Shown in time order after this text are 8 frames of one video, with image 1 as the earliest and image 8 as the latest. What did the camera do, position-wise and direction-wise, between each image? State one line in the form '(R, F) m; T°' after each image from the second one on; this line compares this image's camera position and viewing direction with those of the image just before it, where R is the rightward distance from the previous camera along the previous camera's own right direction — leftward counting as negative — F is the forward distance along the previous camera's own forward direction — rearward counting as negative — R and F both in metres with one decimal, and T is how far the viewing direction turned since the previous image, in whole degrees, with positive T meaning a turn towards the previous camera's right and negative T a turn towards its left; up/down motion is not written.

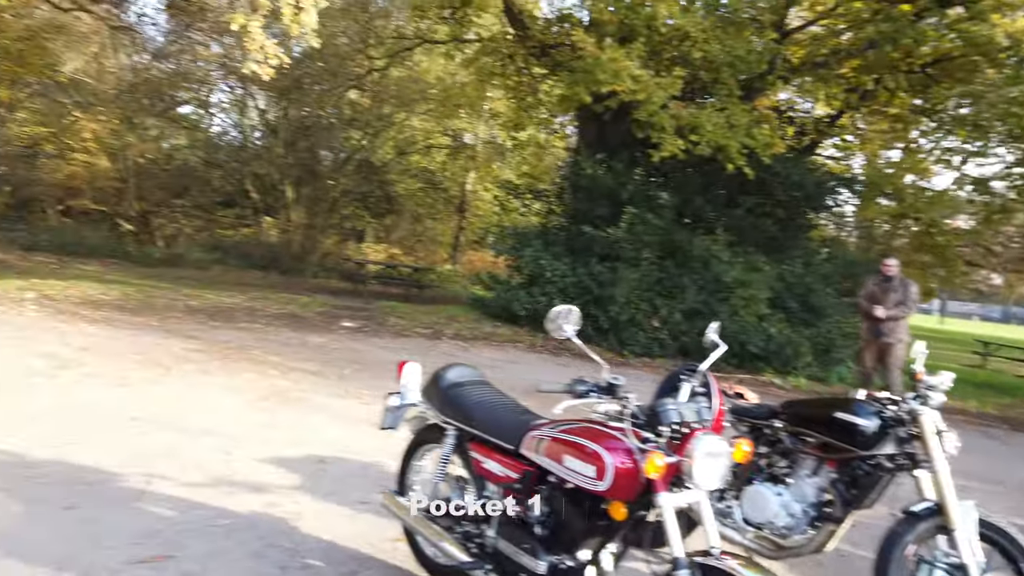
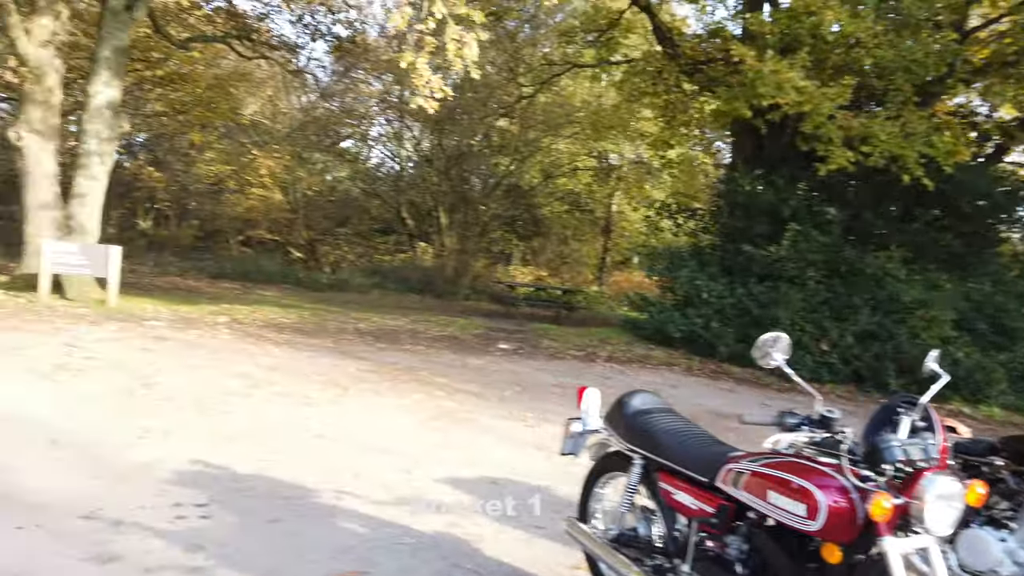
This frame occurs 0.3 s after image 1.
(-0.2, 0.0) m; -11°
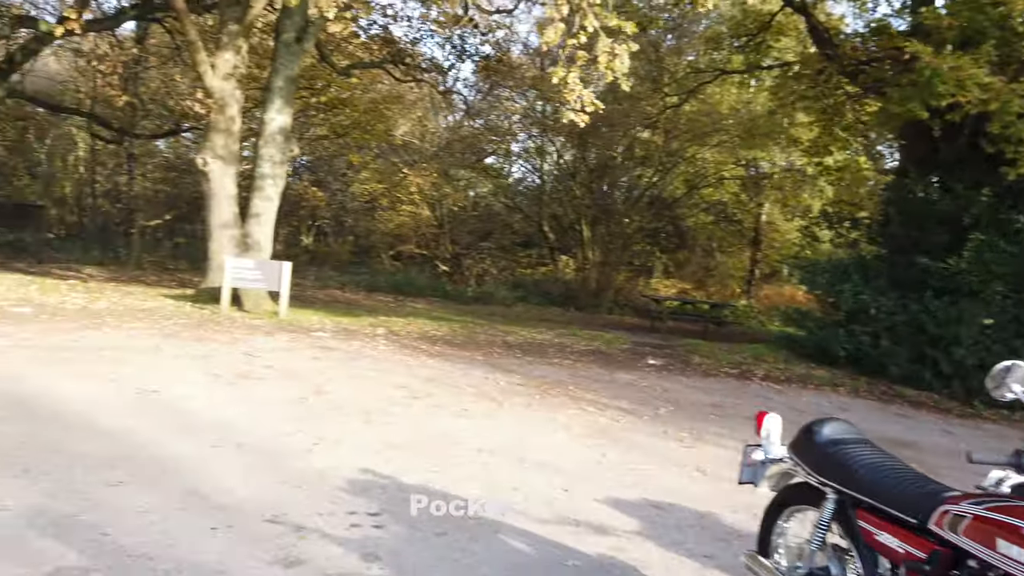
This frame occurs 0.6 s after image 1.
(-0.2, +0.1) m; -11°
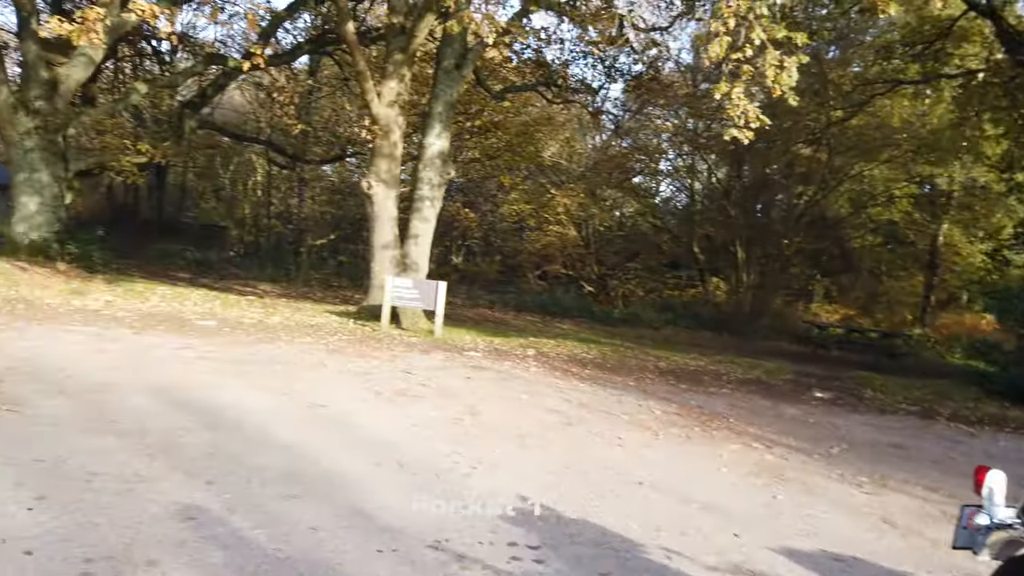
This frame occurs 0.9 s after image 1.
(-0.1, +0.2) m; -11°
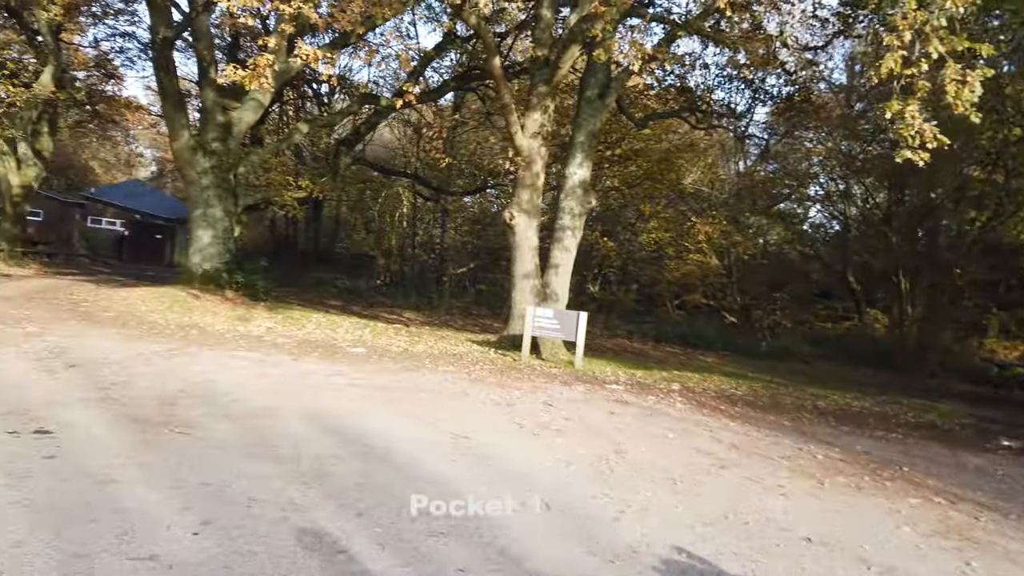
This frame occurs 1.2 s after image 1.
(-0.1, +0.2) m; -10°
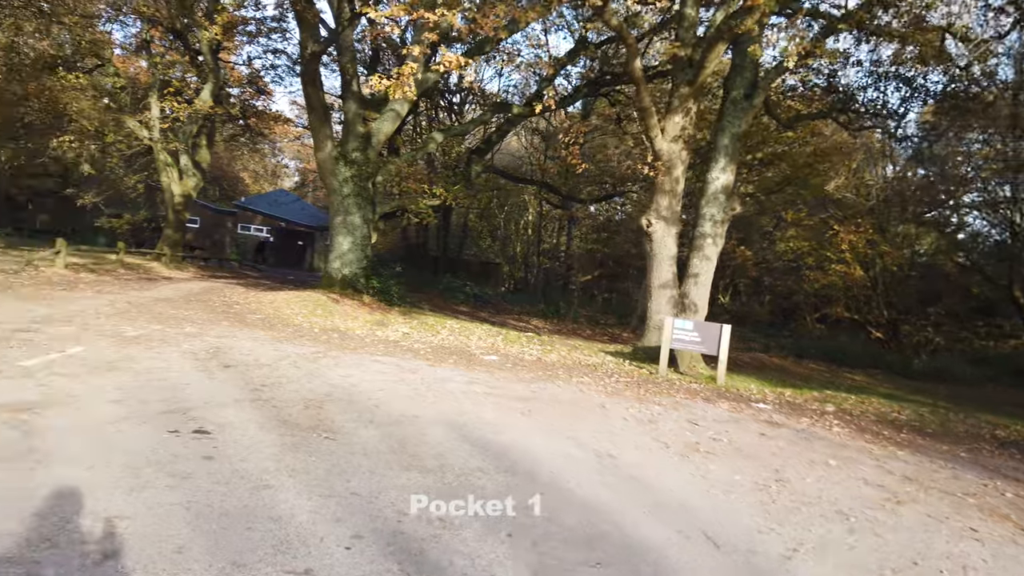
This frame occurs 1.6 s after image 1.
(-0.2, +0.3) m; -9°
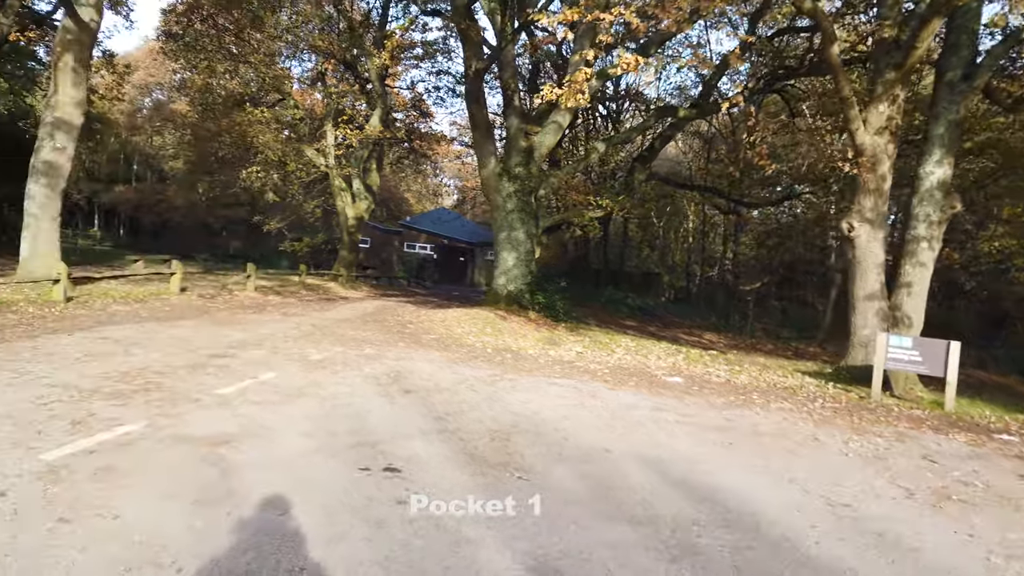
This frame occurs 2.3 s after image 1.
(-0.4, +0.6) m; -12°
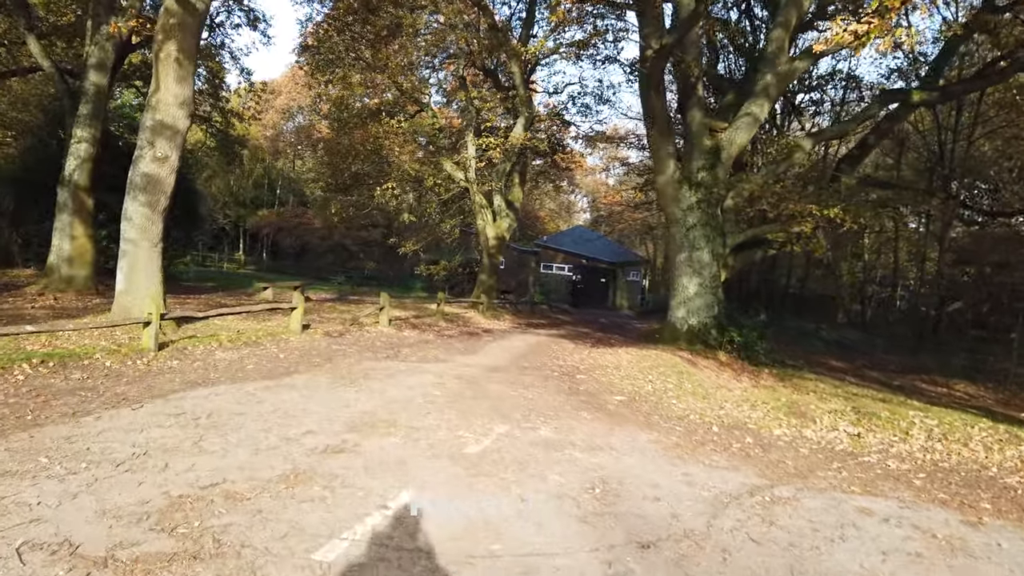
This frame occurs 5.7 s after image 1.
(-1.1, +3.4) m; -10°
